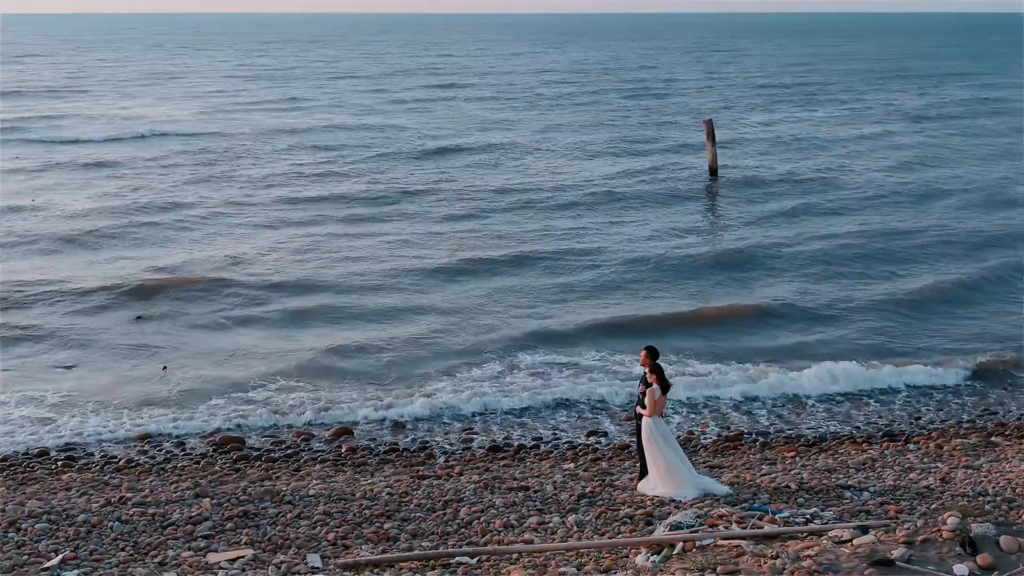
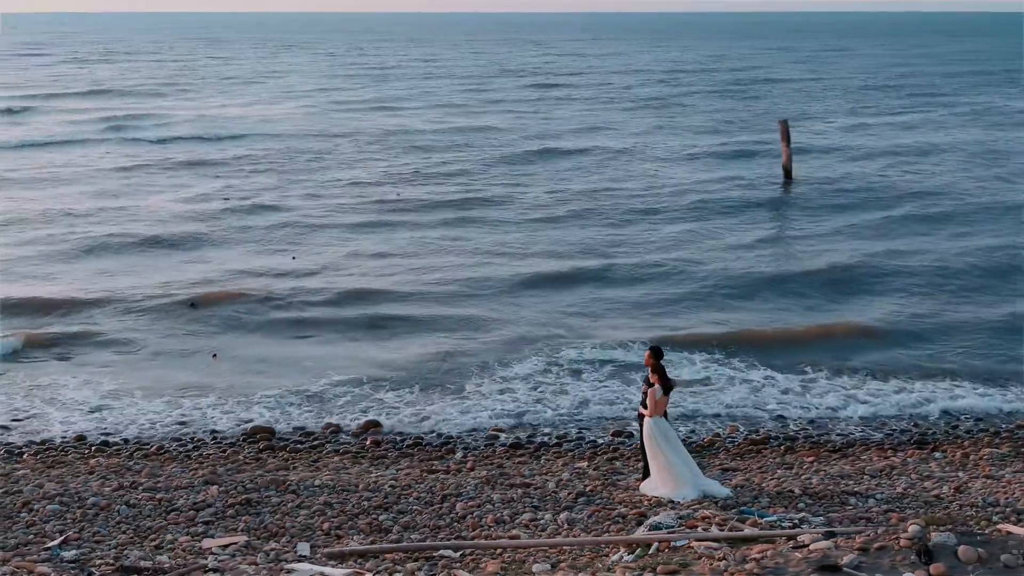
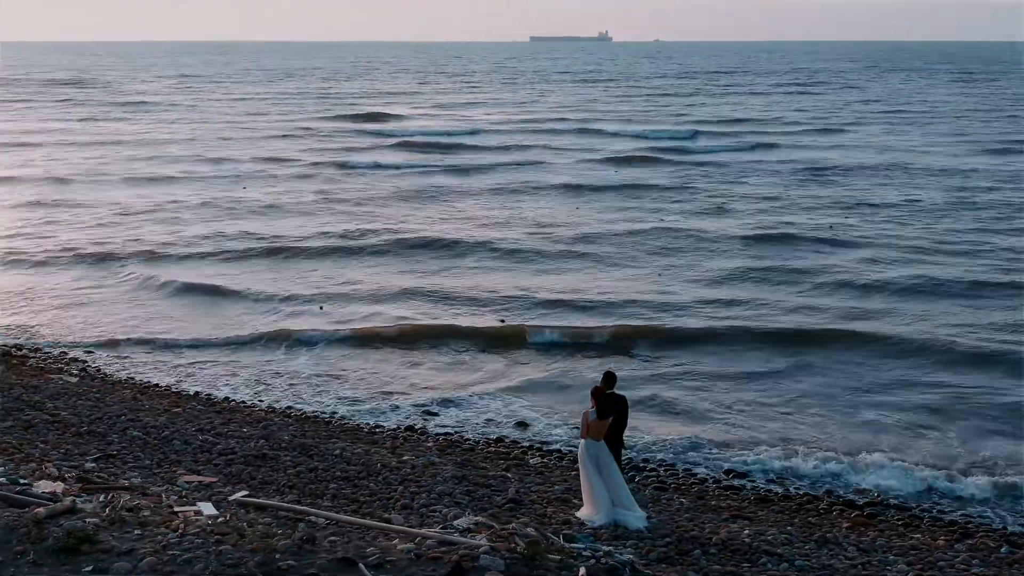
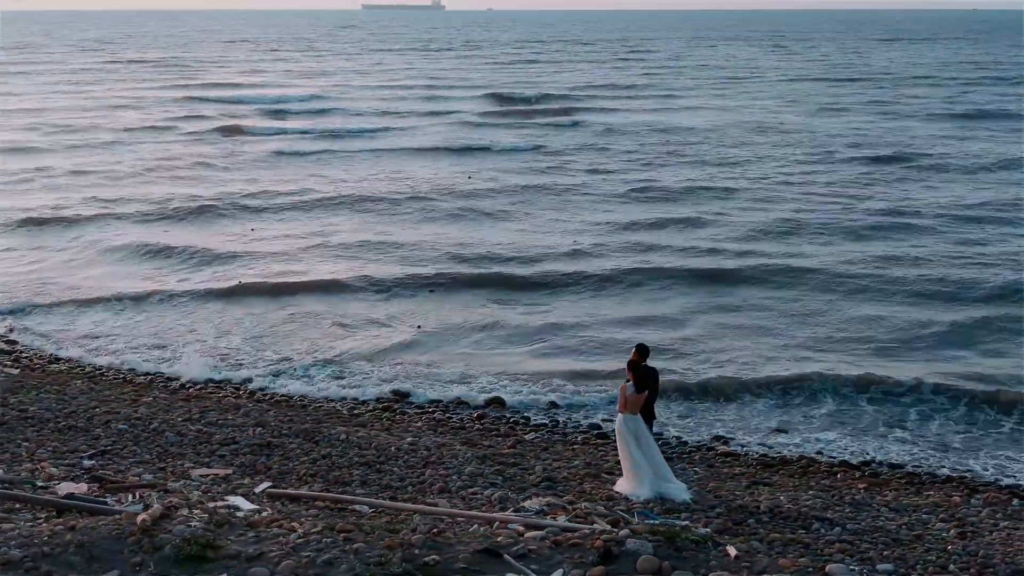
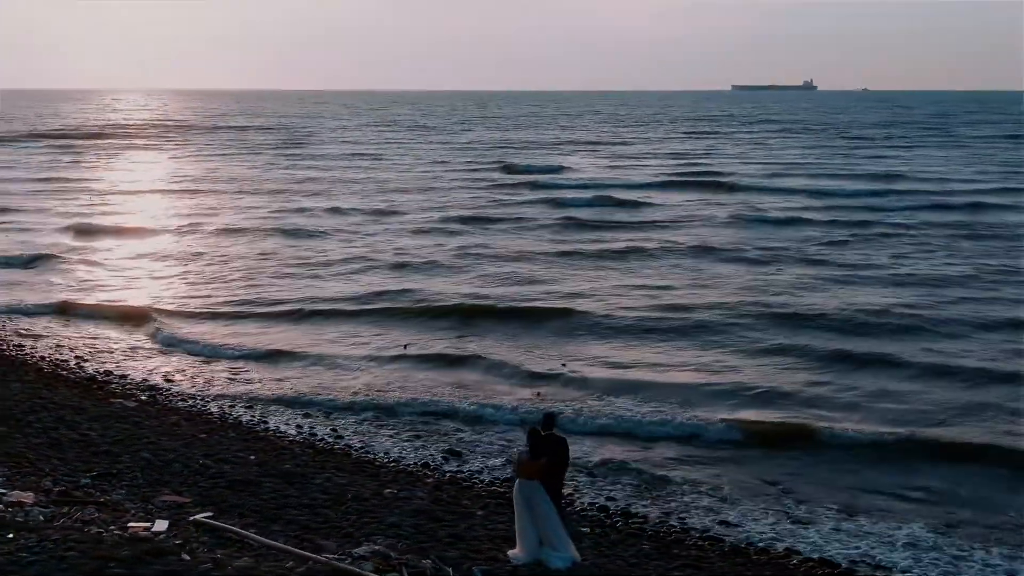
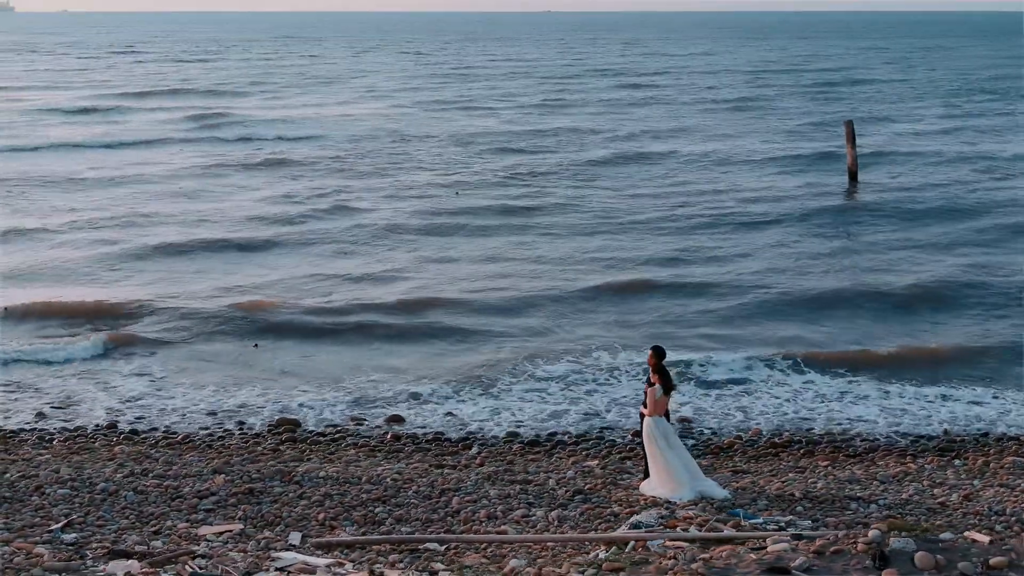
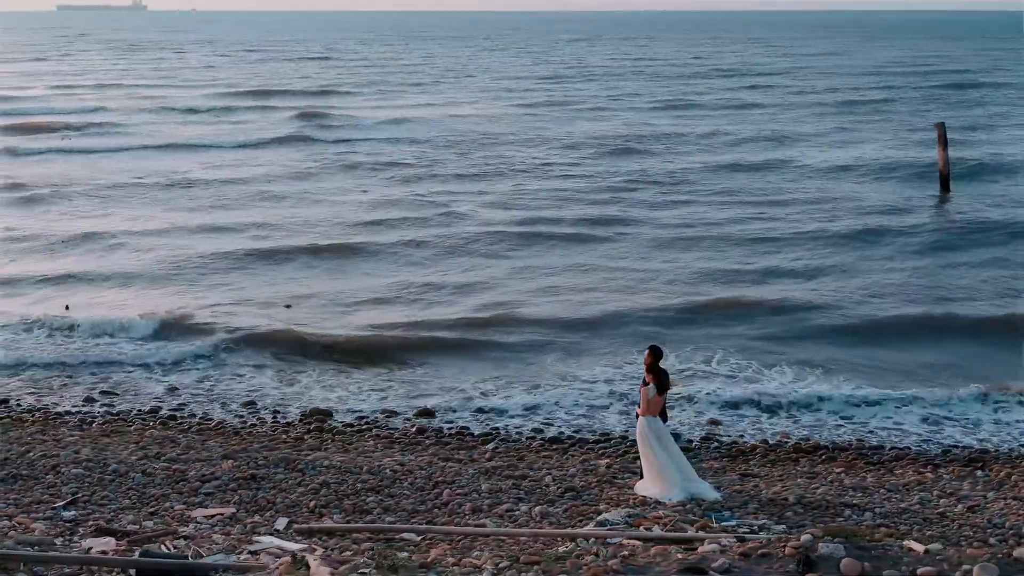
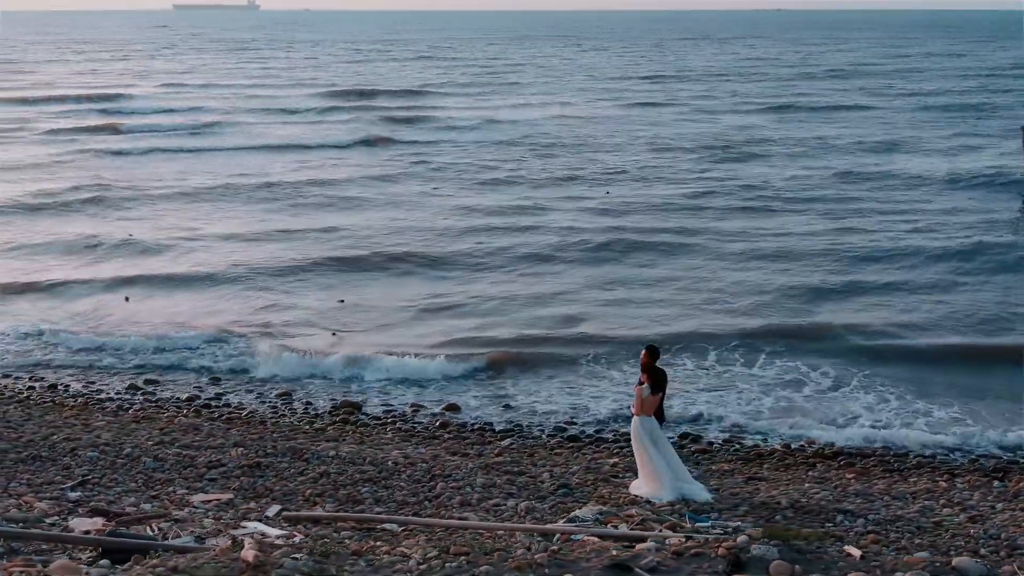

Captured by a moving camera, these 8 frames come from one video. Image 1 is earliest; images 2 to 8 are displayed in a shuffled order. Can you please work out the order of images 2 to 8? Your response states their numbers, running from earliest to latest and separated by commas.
2, 6, 7, 8, 4, 3, 5
